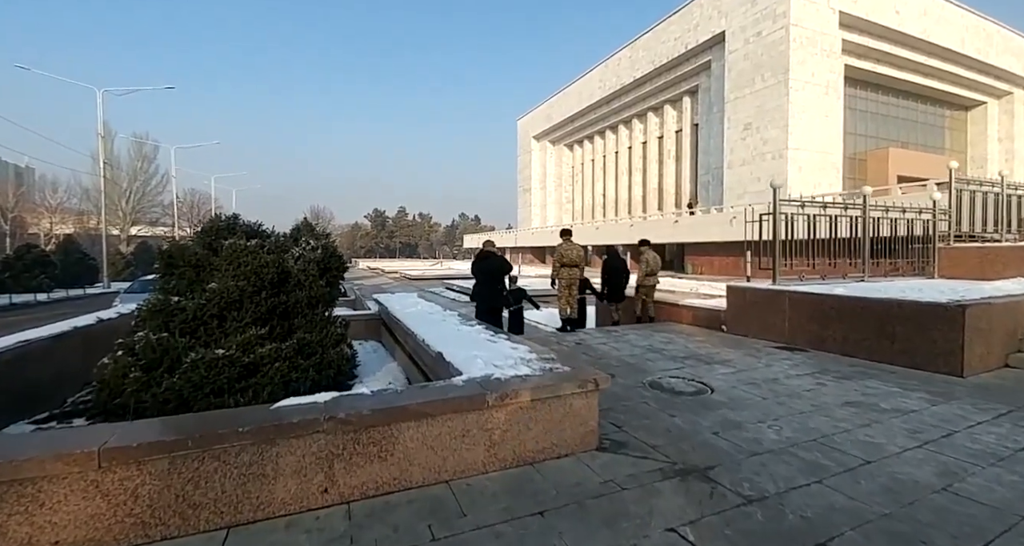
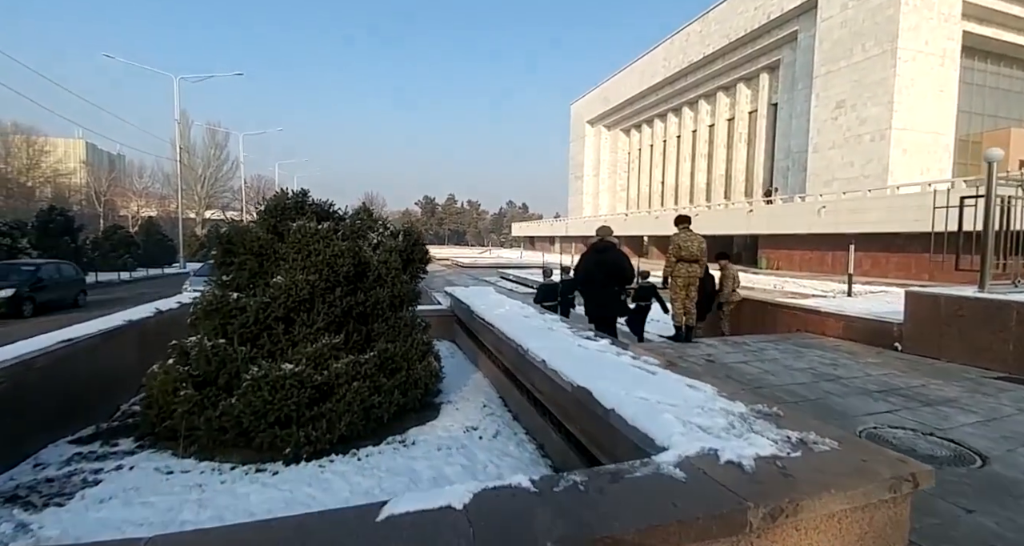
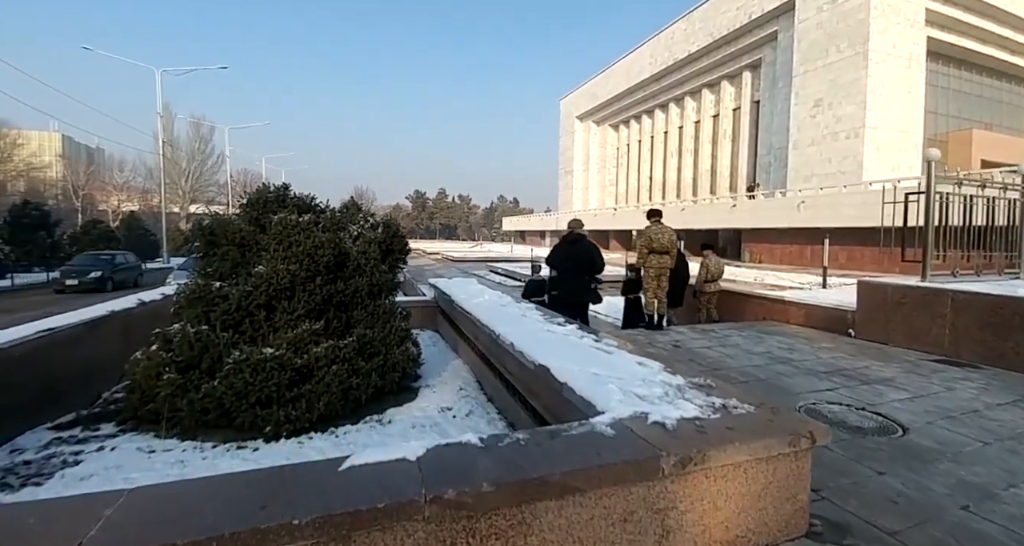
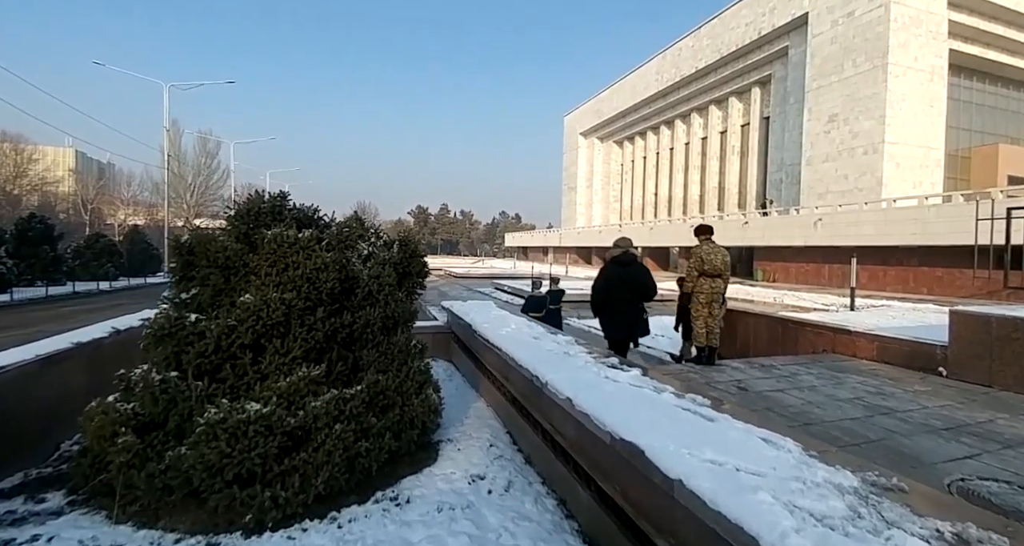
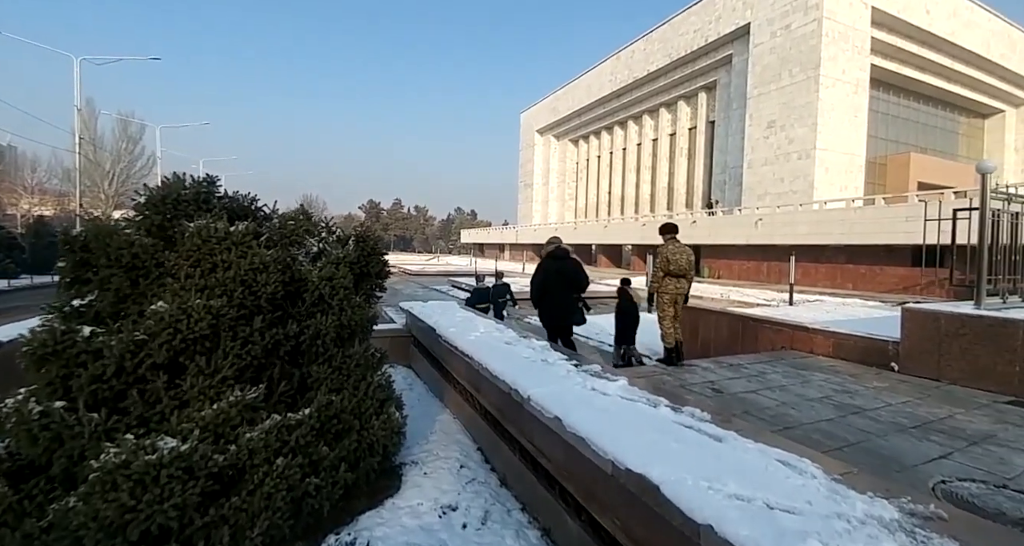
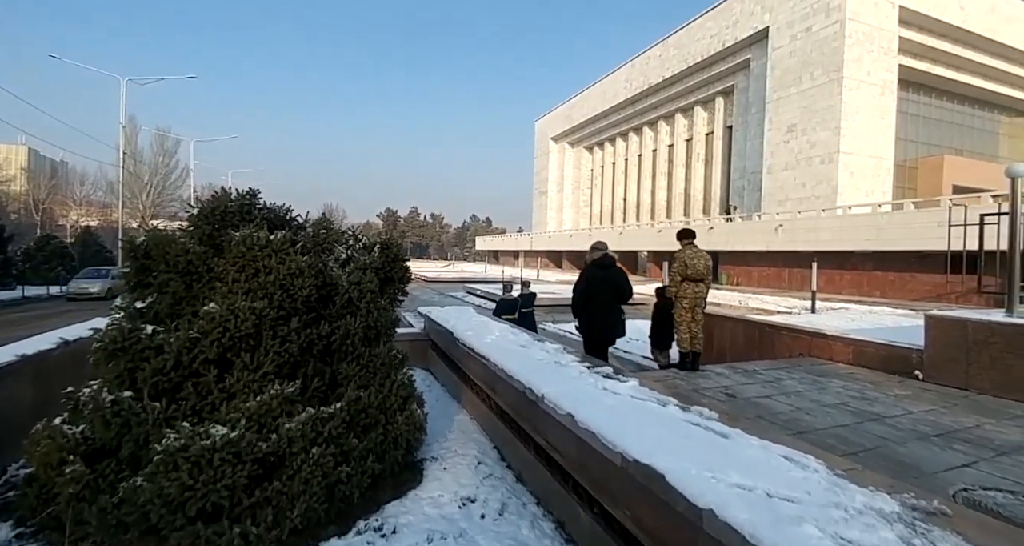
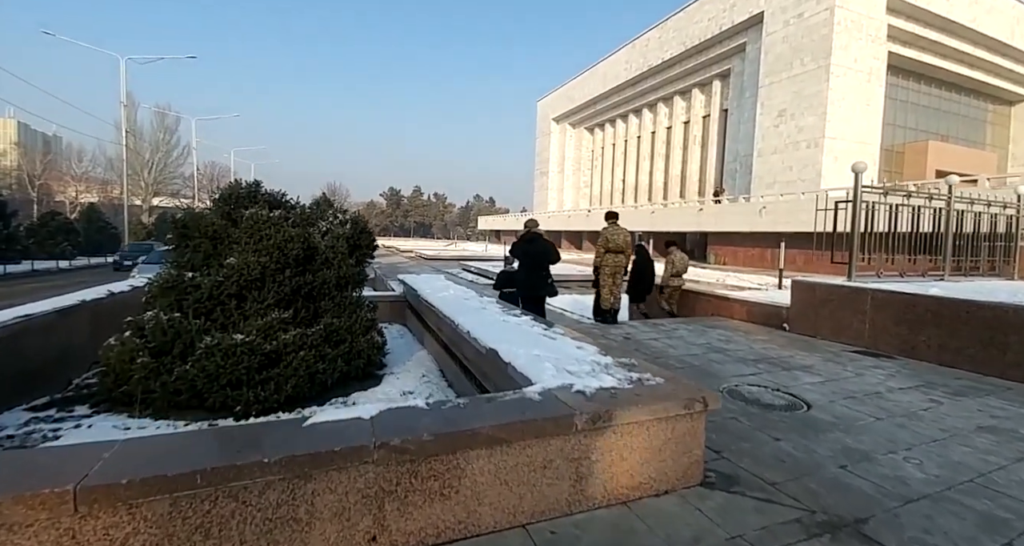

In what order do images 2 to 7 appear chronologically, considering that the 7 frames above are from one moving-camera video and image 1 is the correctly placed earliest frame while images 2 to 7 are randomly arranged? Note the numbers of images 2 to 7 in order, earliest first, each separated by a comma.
7, 3, 2, 4, 6, 5
